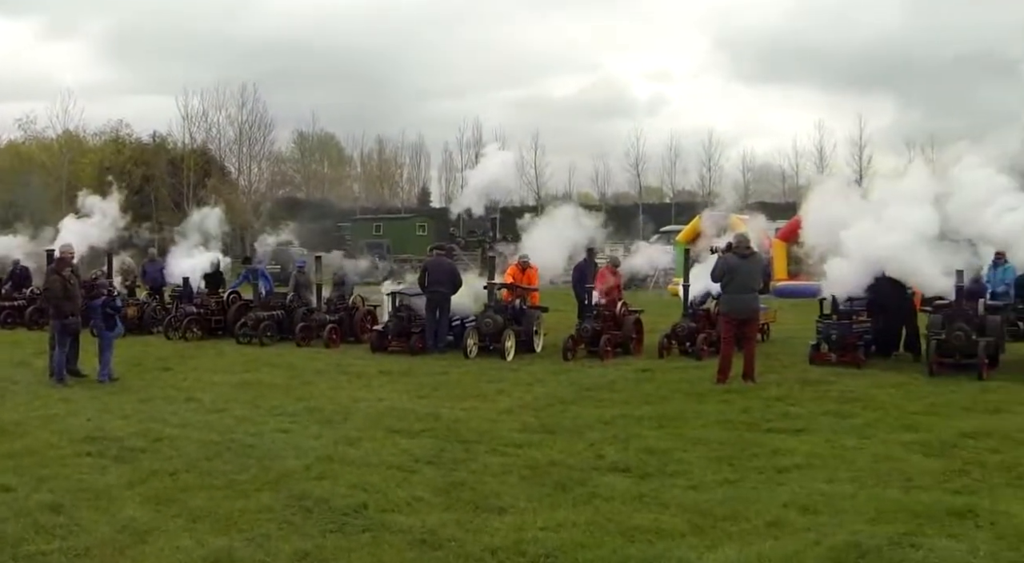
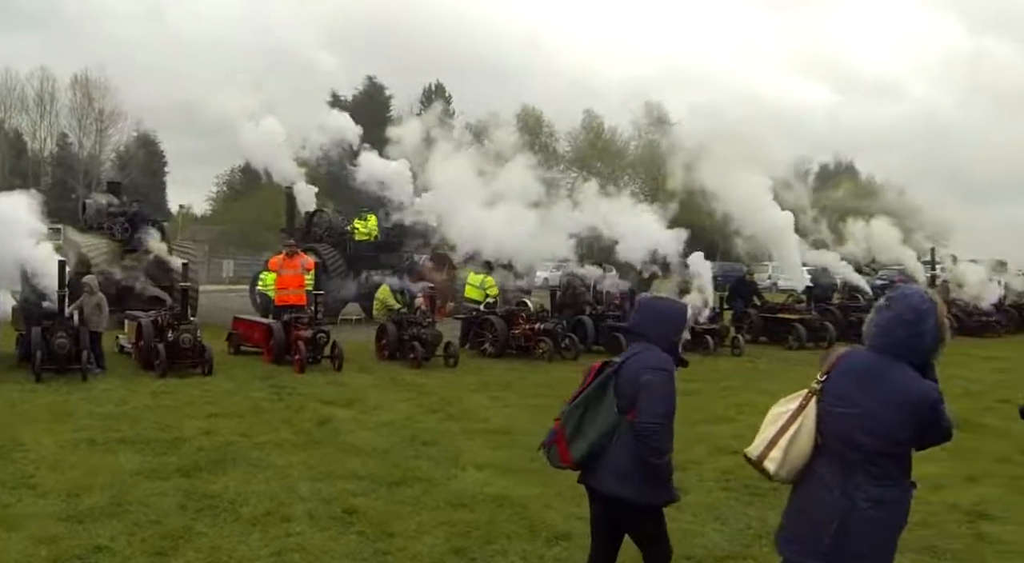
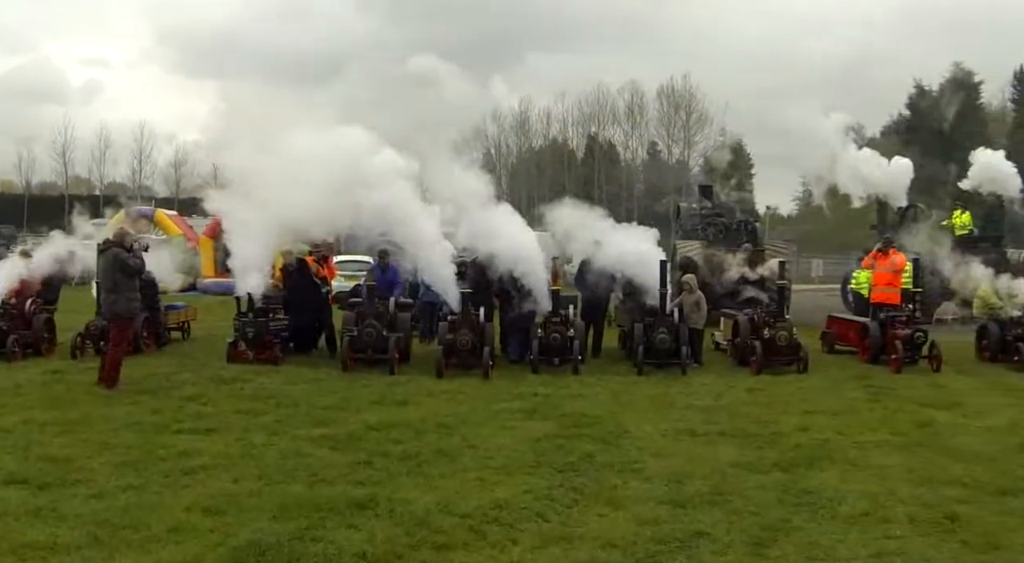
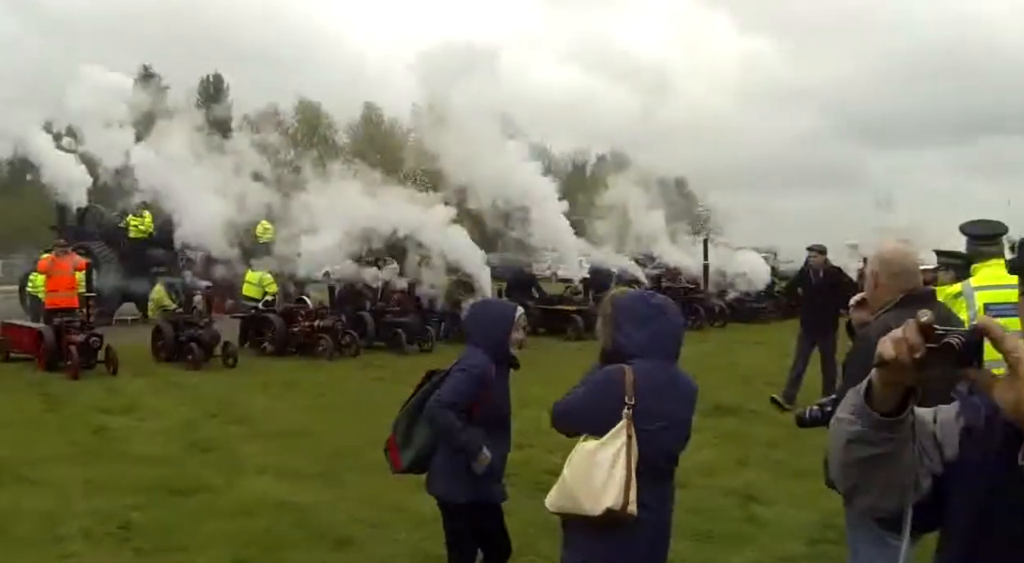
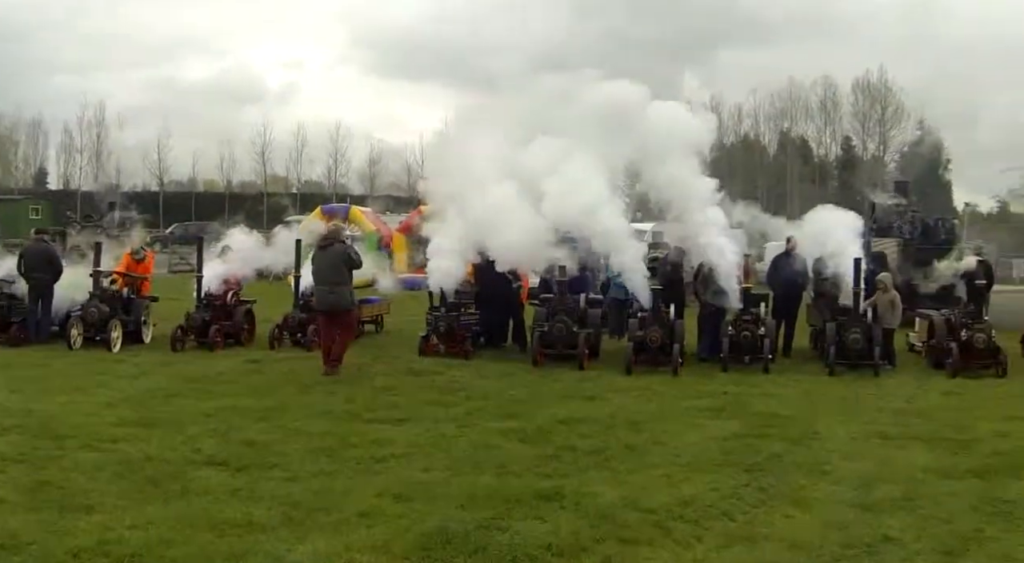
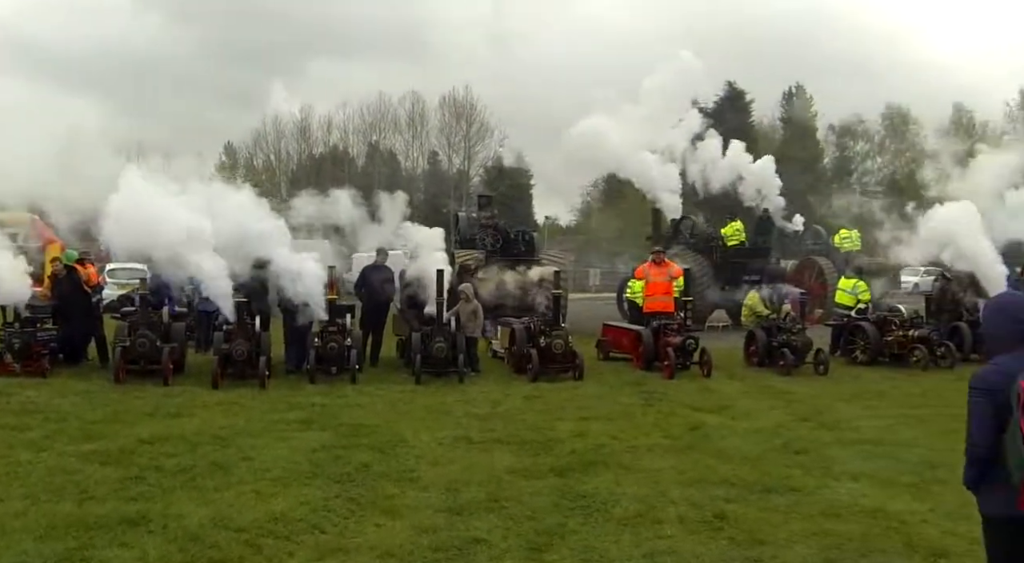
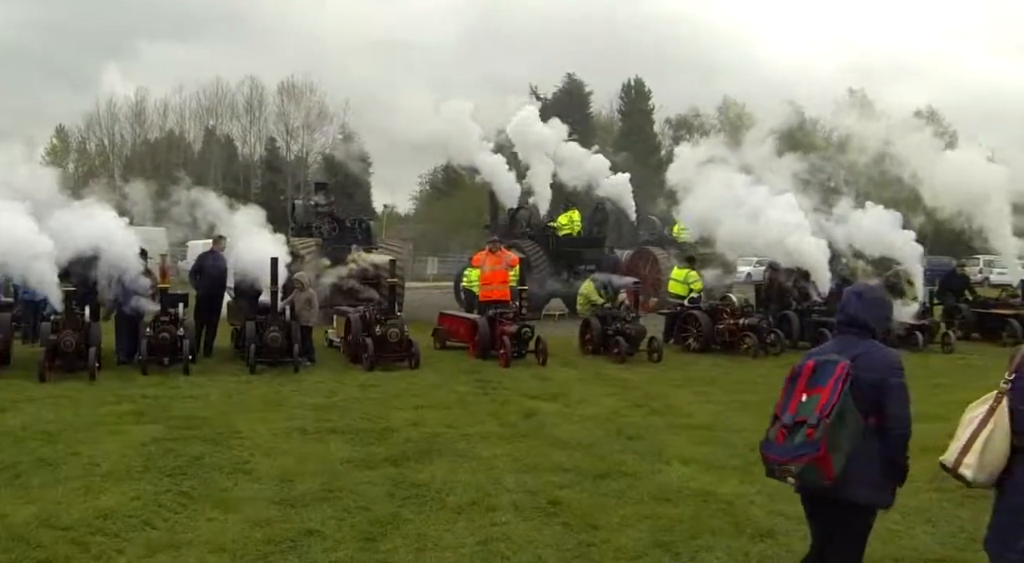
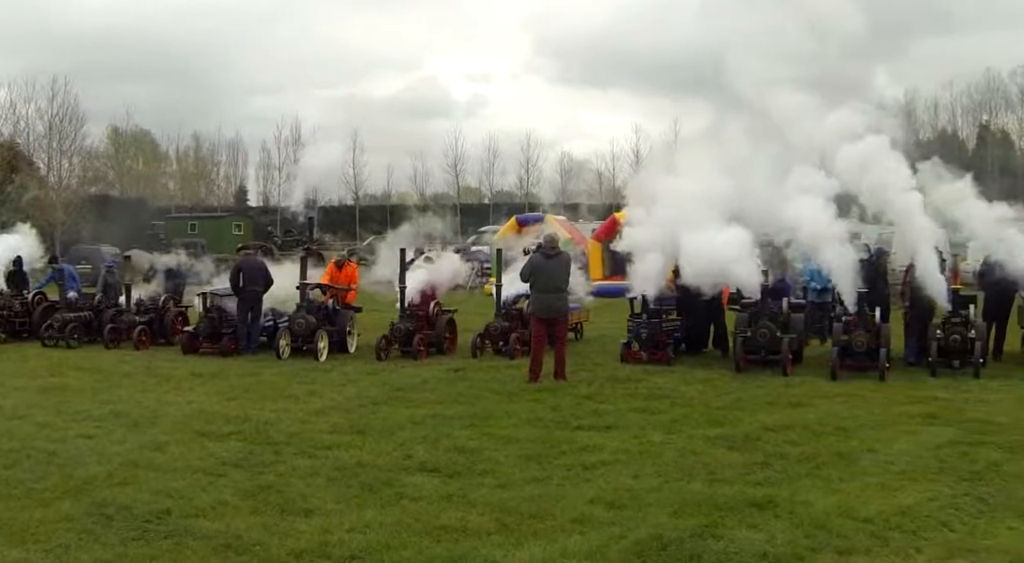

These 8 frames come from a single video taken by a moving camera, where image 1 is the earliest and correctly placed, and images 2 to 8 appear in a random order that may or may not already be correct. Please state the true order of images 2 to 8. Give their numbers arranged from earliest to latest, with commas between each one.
8, 5, 3, 6, 7, 2, 4
